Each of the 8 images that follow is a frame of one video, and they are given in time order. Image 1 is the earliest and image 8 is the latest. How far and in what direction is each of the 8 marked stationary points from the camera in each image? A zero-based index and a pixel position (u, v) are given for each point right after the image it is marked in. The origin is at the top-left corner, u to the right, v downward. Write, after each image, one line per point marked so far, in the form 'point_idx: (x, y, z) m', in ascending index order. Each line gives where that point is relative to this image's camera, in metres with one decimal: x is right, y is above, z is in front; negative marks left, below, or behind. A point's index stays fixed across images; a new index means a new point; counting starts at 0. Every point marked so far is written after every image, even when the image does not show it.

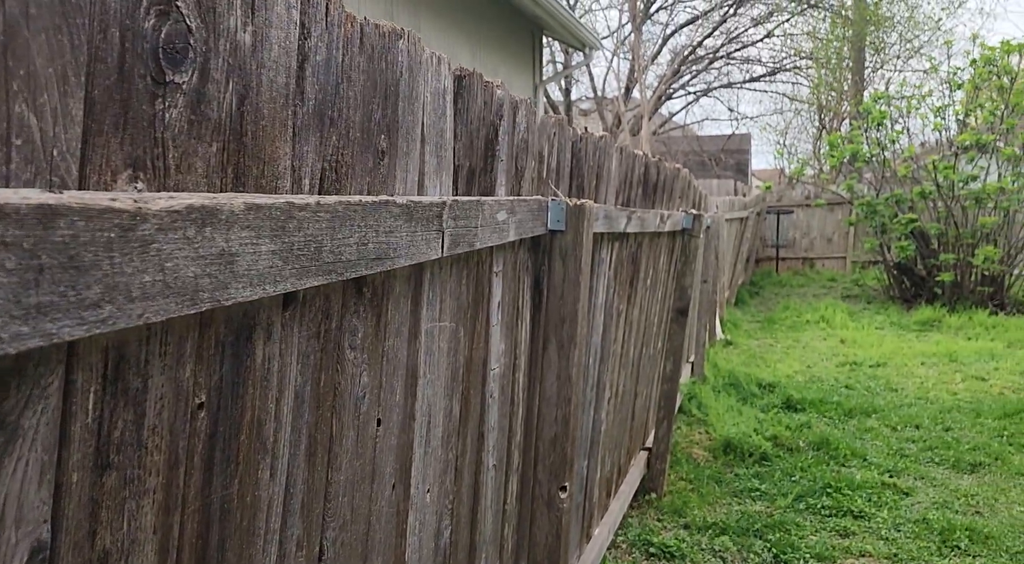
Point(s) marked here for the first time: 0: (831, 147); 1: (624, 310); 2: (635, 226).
0: (+5.6, +2.4, +12.6) m
1: (+0.5, -0.1, +3.1) m
2: (+0.5, +0.2, +2.9) m
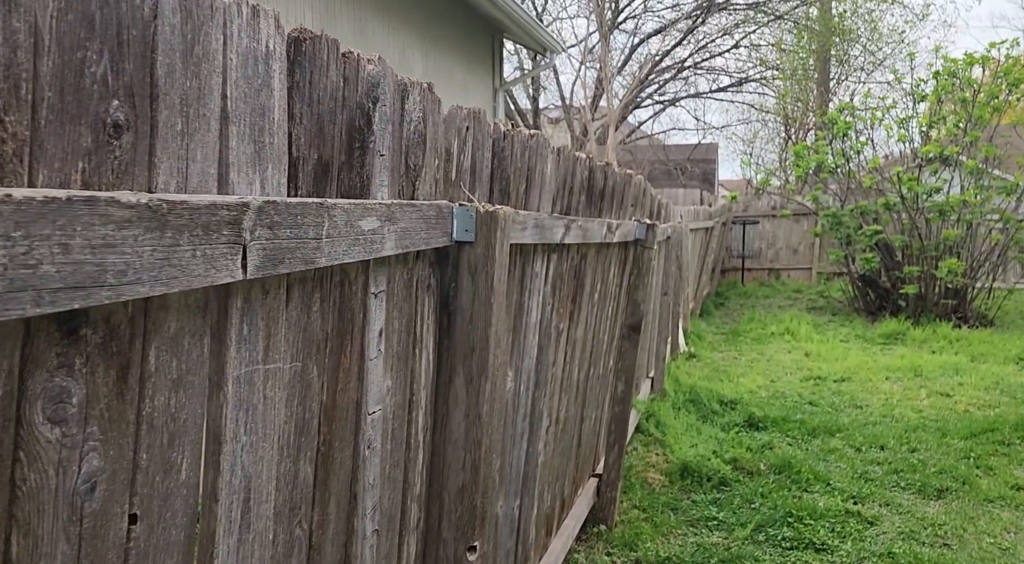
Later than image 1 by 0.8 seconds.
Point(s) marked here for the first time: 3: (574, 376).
0: (+4.9, +2.2, +12.5) m
1: (+0.2, -0.2, +2.8) m
2: (+0.2, +0.2, +2.6) m
3: (+0.3, -0.4, +3.1) m
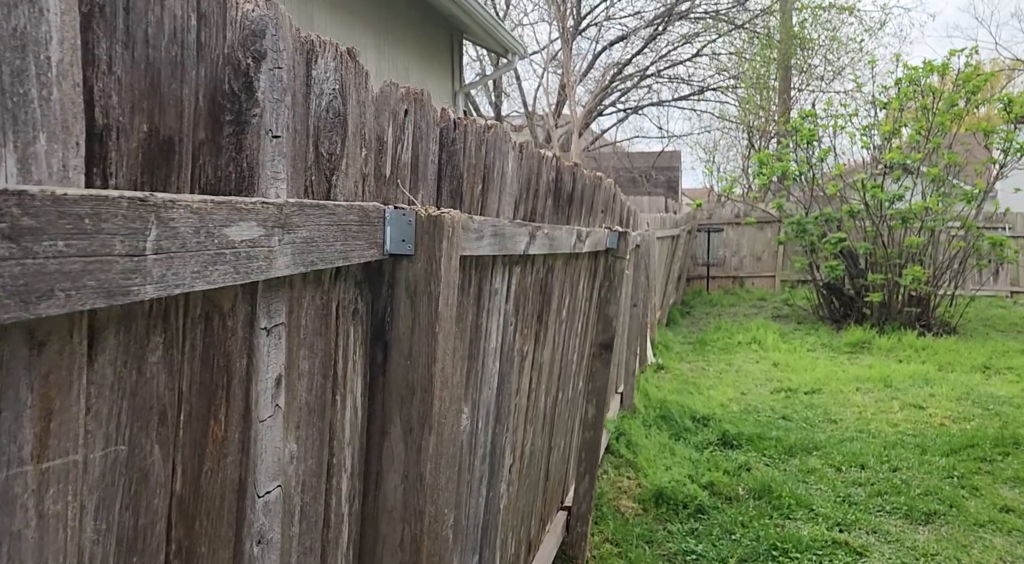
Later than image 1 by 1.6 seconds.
0: (+4.3, +2.1, +12.5) m
1: (+0.1, -0.2, +2.5) m
2: (+0.1, +0.1, +2.2) m
3: (+0.1, -0.5, +2.8) m
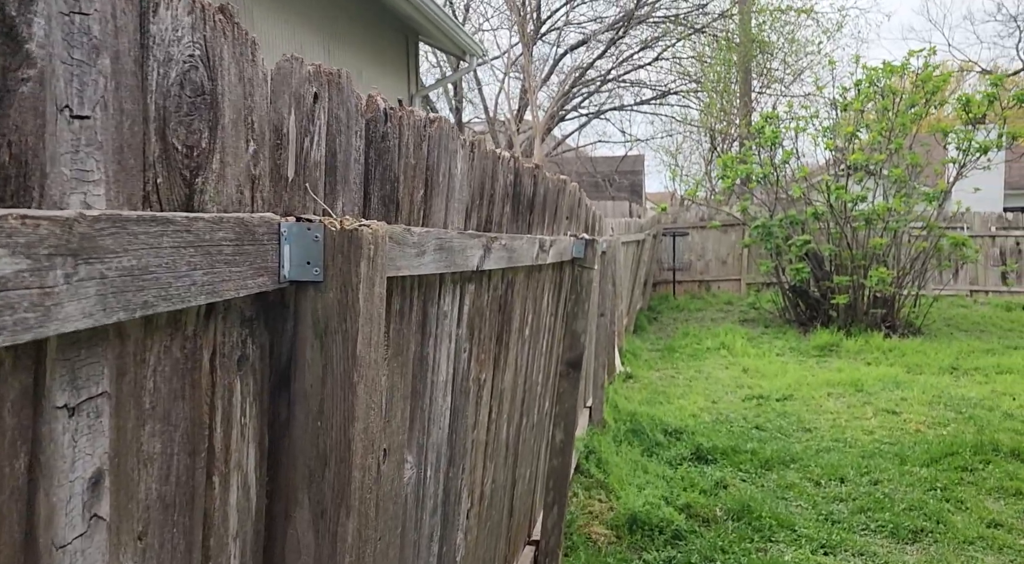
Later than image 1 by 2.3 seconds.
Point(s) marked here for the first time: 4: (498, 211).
0: (+3.6, +2.0, +12.4) m
1: (-0.1, -0.3, +2.2) m
2: (0.0, +0.1, +2.0) m
3: (0.0, -0.5, +2.5) m
4: (0.0, +0.2, +2.1) m
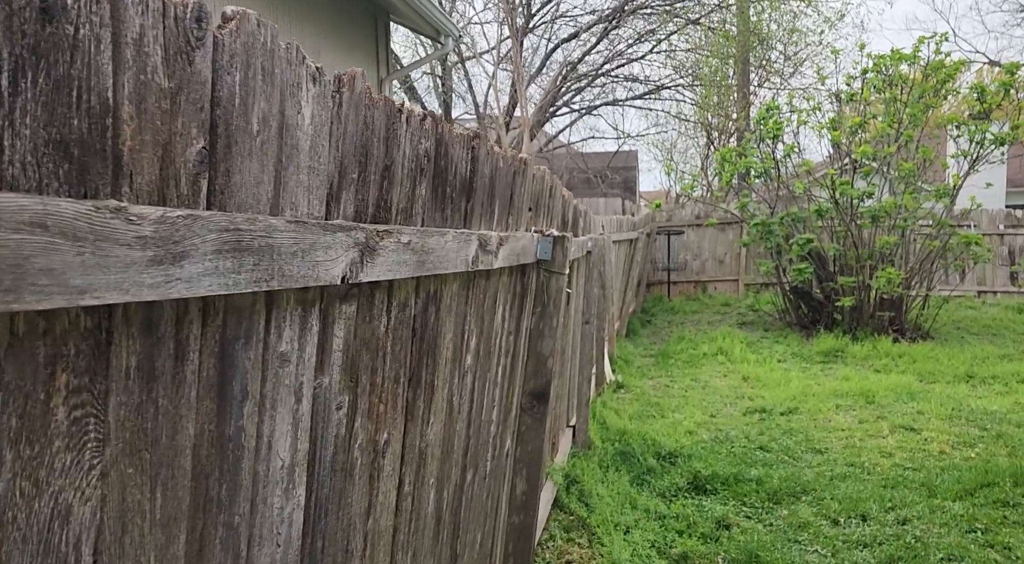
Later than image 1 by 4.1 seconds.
0: (+3.4, +2.0, +11.7) m
1: (-0.2, -0.3, +1.5) m
2: (-0.2, 0.0, +1.3) m
3: (-0.2, -0.5, +1.8) m
4: (-0.2, +0.2, +1.4) m
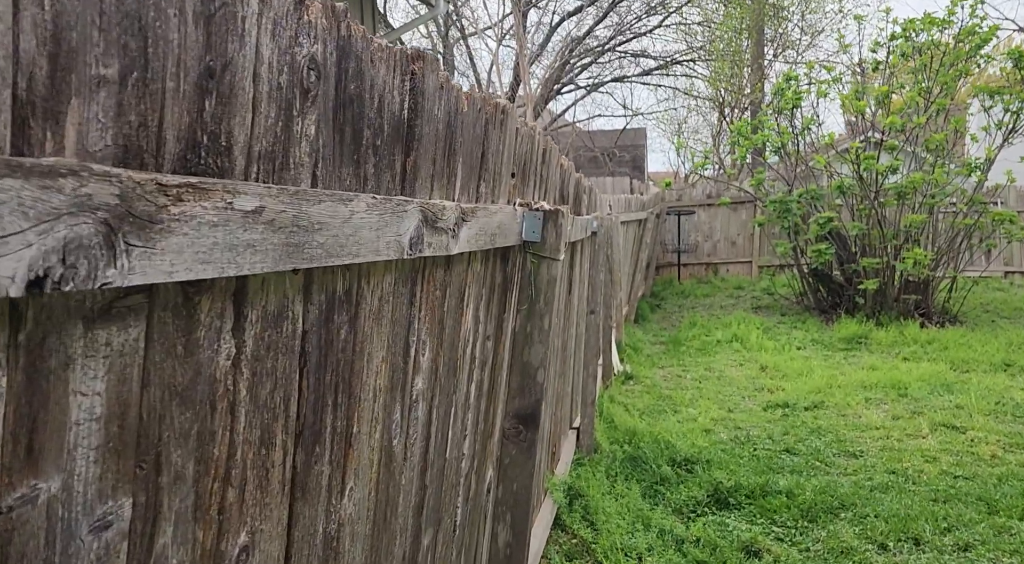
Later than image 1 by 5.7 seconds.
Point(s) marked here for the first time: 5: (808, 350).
0: (+3.4, +2.2, +11.0) m
1: (-0.3, -0.3, +0.9) m
2: (-0.3, 0.0, +0.7) m
3: (-0.3, -0.5, +1.2) m
4: (-0.3, +0.2, +0.8) m
5: (+3.6, -0.8, +8.8) m
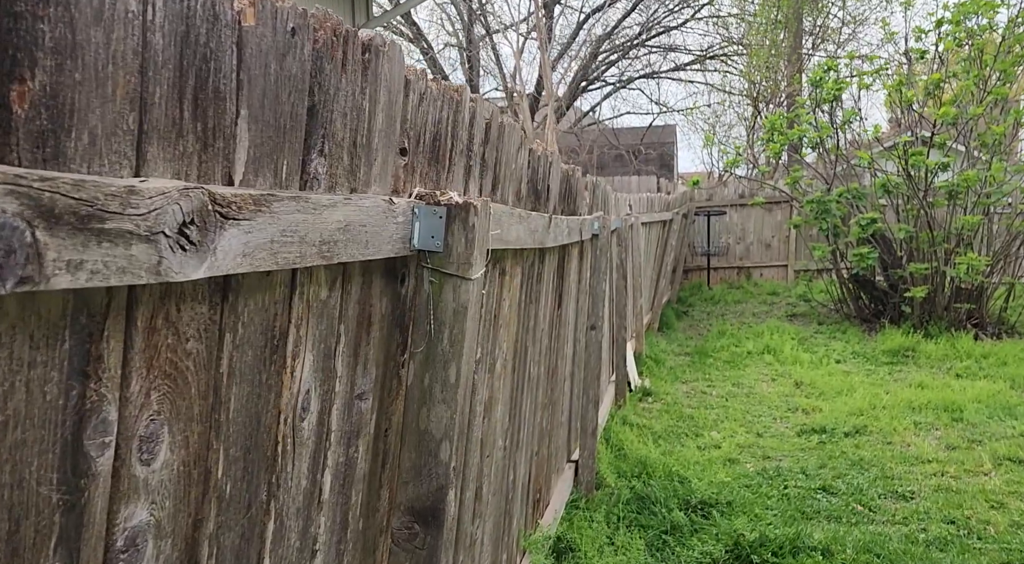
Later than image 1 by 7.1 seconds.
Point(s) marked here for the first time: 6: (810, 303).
0: (+3.6, +2.2, +10.2) m
1: (-0.6, -0.4, +0.2) m
2: (-0.5, 0.0, 0.0) m
3: (-0.5, -0.6, +0.5) m
4: (-0.5, +0.1, +0.1) m
5: (+3.7, -0.9, +8.0) m
6: (+4.5, -0.3, +10.9) m
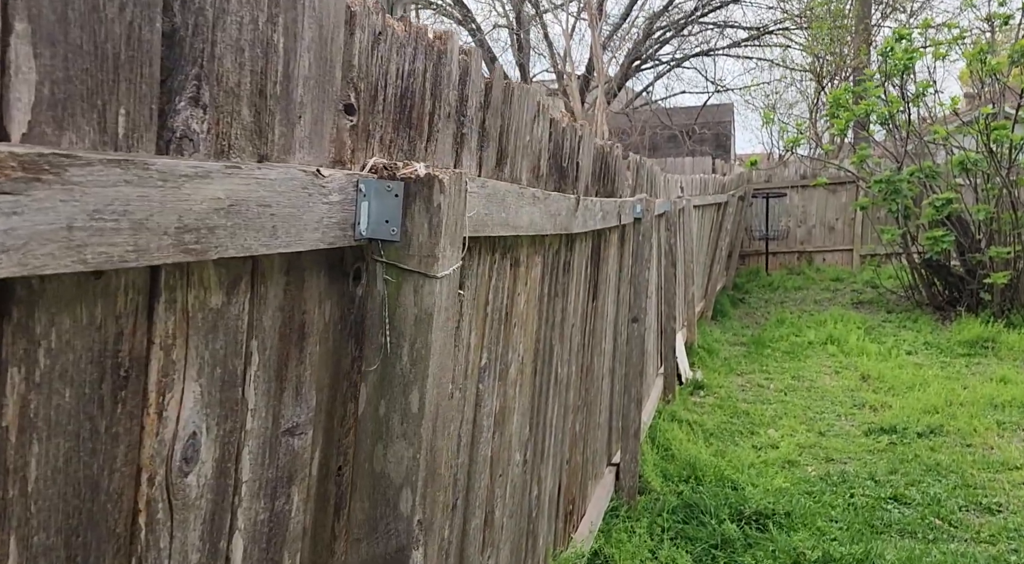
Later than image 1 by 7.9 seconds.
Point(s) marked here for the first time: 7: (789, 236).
0: (+4.3, +2.3, +9.5) m
1: (-0.7, -0.4, 0.0) m
2: (-0.7, -0.1, -0.3) m
3: (-0.6, -0.6, +0.2) m
4: (-0.7, +0.1, -0.2) m
5: (+4.2, -0.8, +7.3) m
6: (+5.2, -0.1, +10.2) m
7: (+4.7, +0.8, +12.2) m
